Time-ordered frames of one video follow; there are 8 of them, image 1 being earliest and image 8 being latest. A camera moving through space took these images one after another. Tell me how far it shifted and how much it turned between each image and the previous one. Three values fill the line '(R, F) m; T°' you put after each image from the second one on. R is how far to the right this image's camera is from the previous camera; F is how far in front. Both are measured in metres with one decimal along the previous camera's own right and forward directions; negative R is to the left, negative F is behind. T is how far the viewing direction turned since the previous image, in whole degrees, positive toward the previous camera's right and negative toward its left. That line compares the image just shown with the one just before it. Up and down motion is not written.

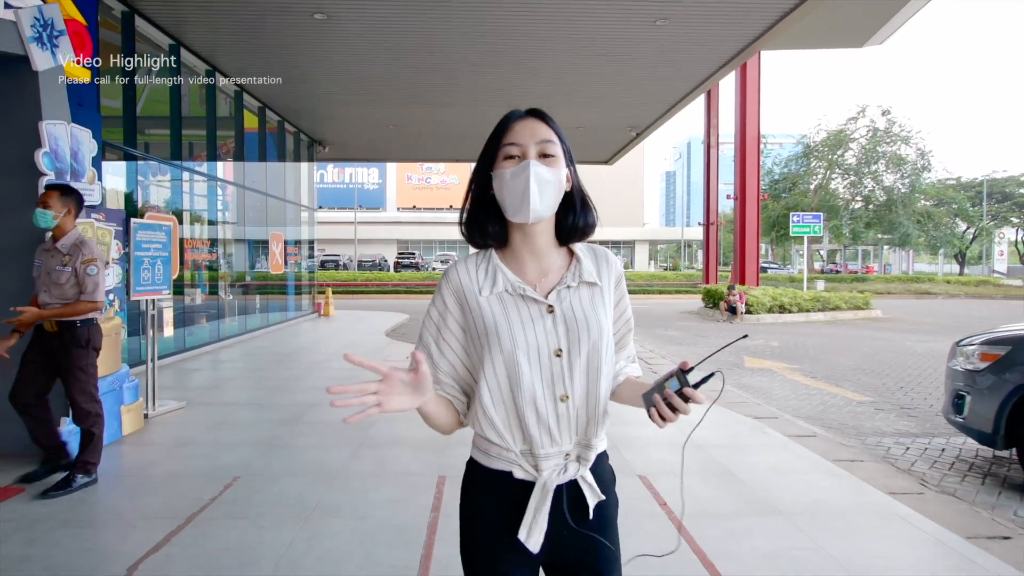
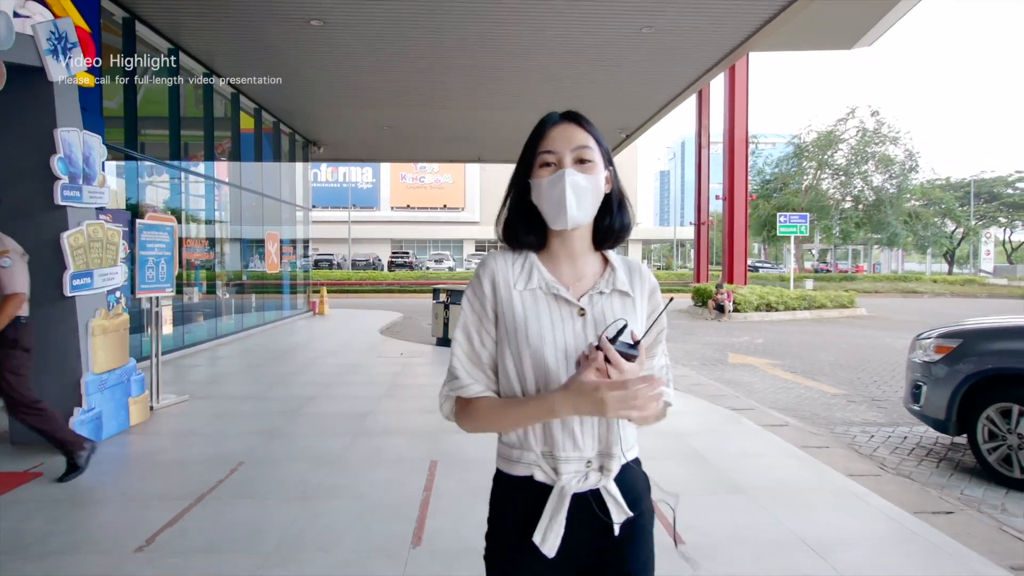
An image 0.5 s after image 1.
(+0.1, -0.3) m; +1°
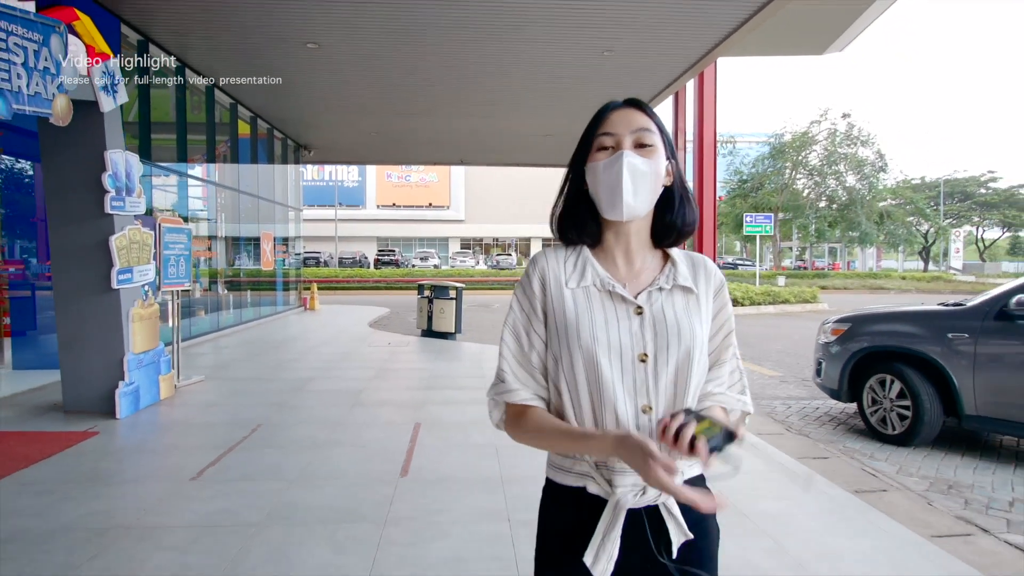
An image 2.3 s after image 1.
(+0.1, -1.0) m; +1°
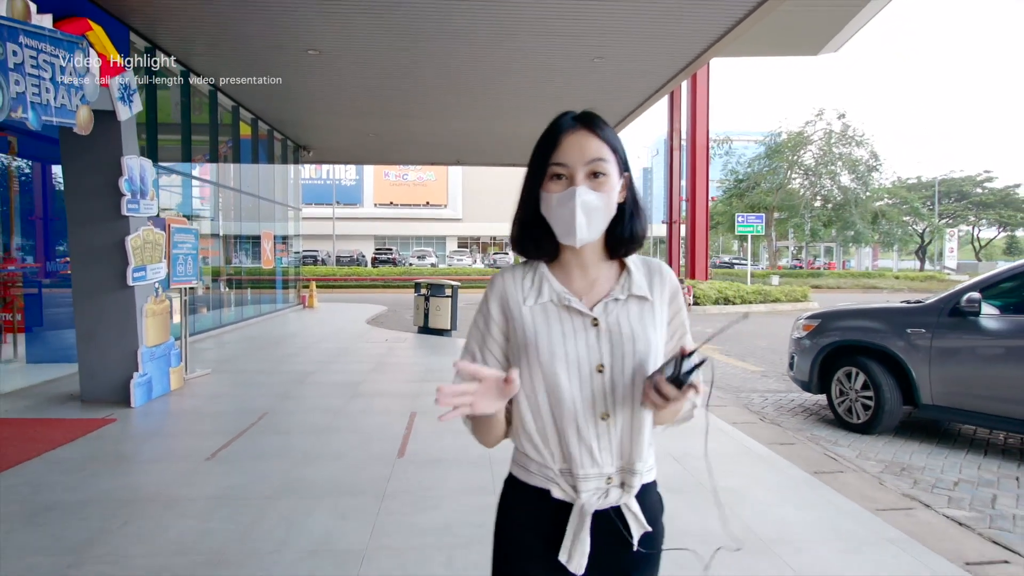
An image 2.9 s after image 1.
(+0.1, -0.4) m; 0°
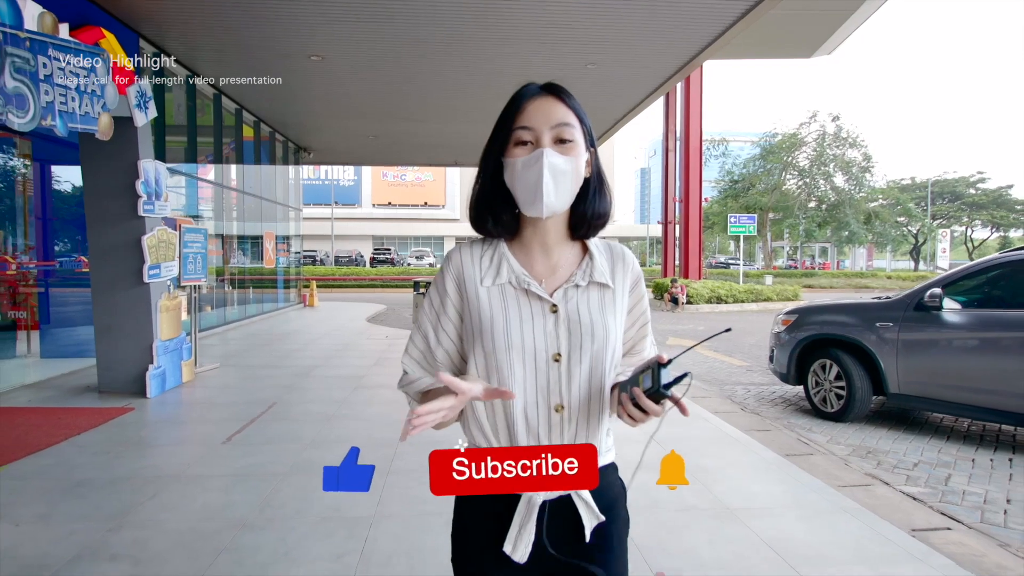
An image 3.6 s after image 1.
(0.0, -0.3) m; 0°
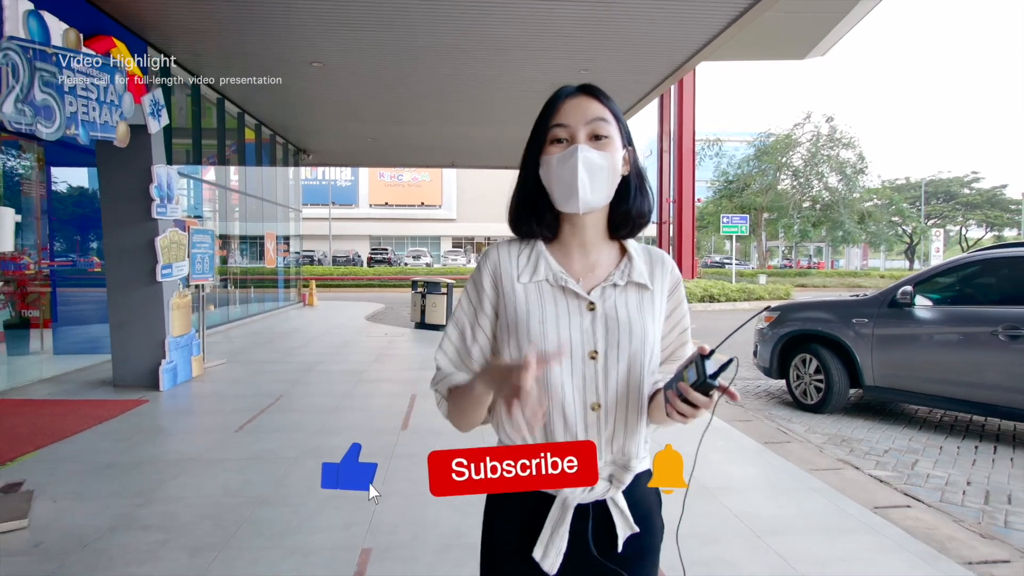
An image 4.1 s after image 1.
(0.0, -0.3) m; 0°
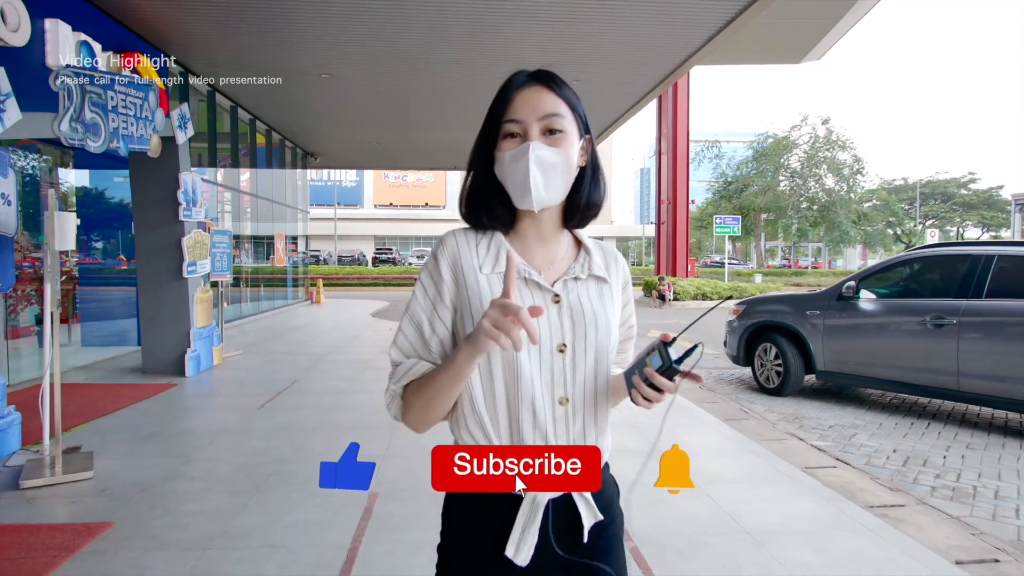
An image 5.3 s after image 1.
(+0.1, -0.7) m; 0°
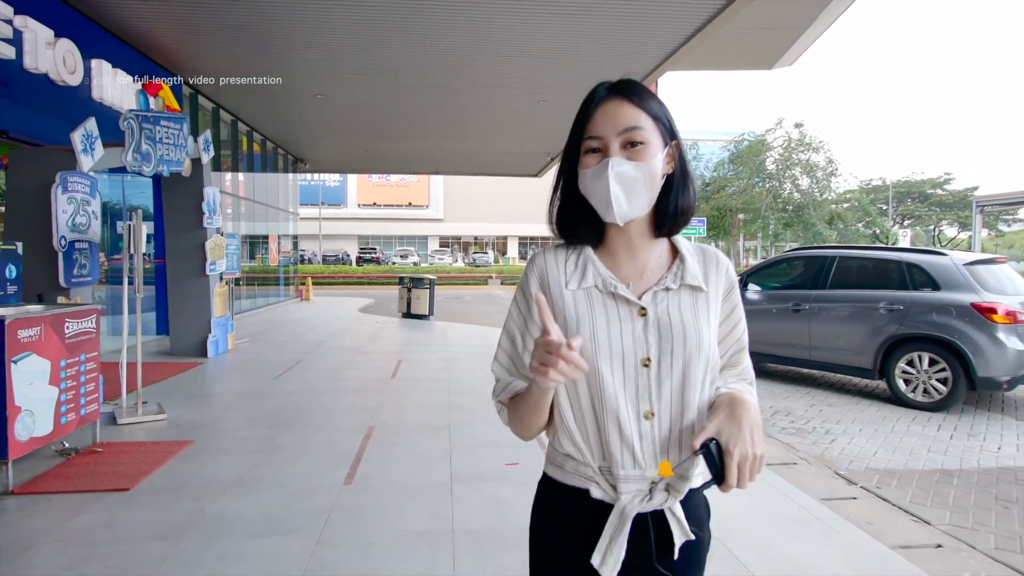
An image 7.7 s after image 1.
(+0.2, -1.5) m; +1°
